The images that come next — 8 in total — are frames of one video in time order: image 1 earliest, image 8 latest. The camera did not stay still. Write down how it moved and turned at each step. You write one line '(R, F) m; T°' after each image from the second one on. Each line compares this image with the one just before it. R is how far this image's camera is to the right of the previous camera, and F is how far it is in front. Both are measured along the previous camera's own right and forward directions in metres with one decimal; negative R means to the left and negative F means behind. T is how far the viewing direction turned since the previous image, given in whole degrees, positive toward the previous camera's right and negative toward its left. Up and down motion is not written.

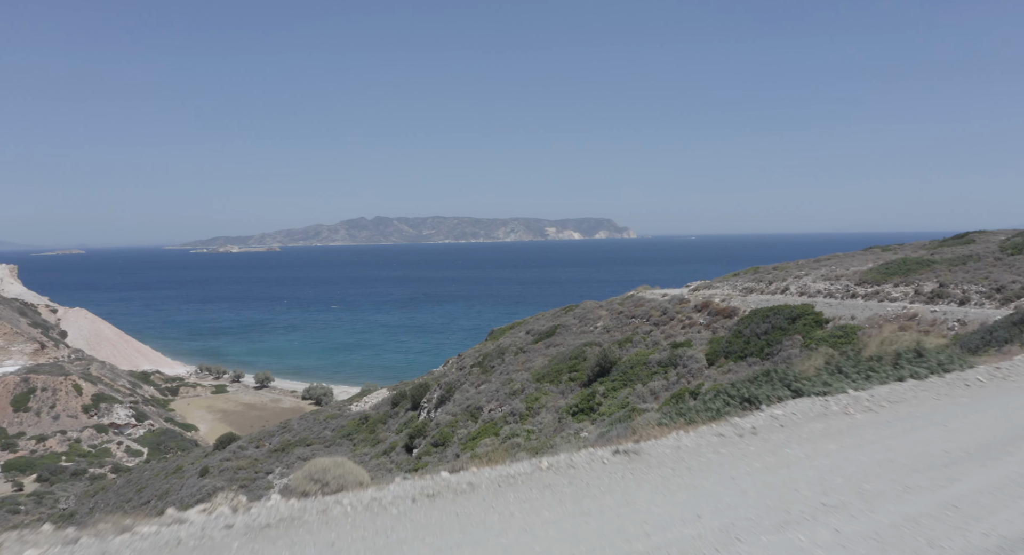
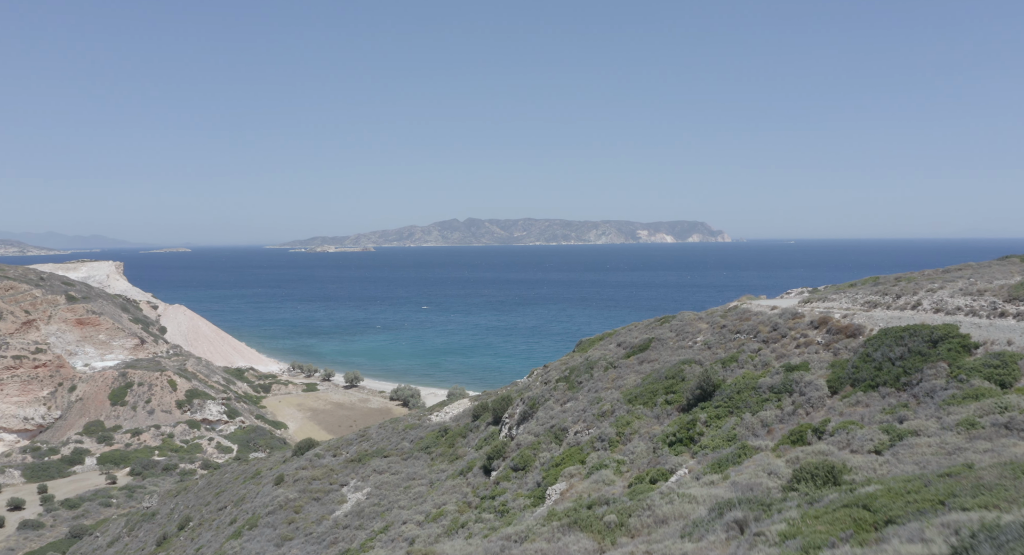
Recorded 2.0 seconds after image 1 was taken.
(0.0, +4.0) m; -6°
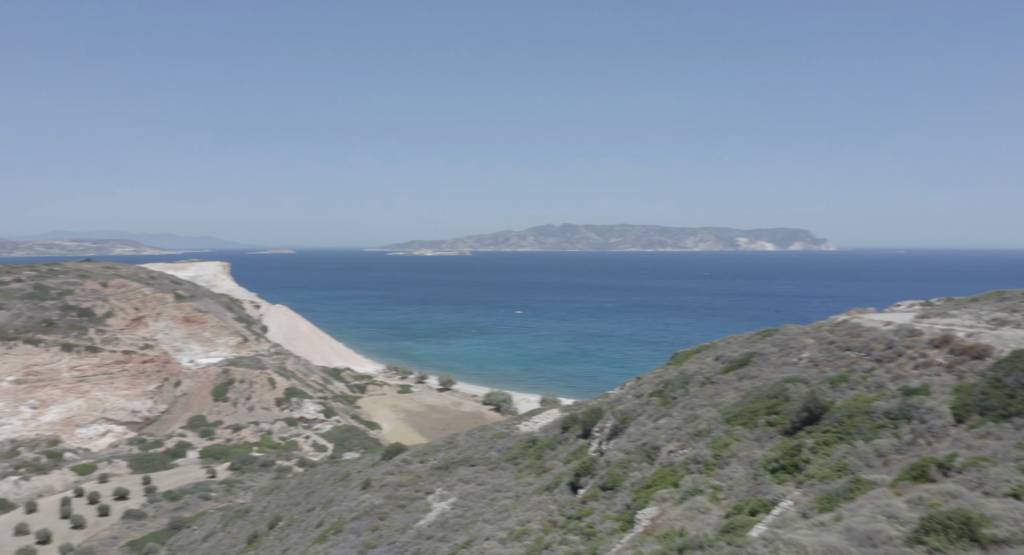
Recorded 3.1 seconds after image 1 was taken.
(+0.2, +1.5) m; -7°
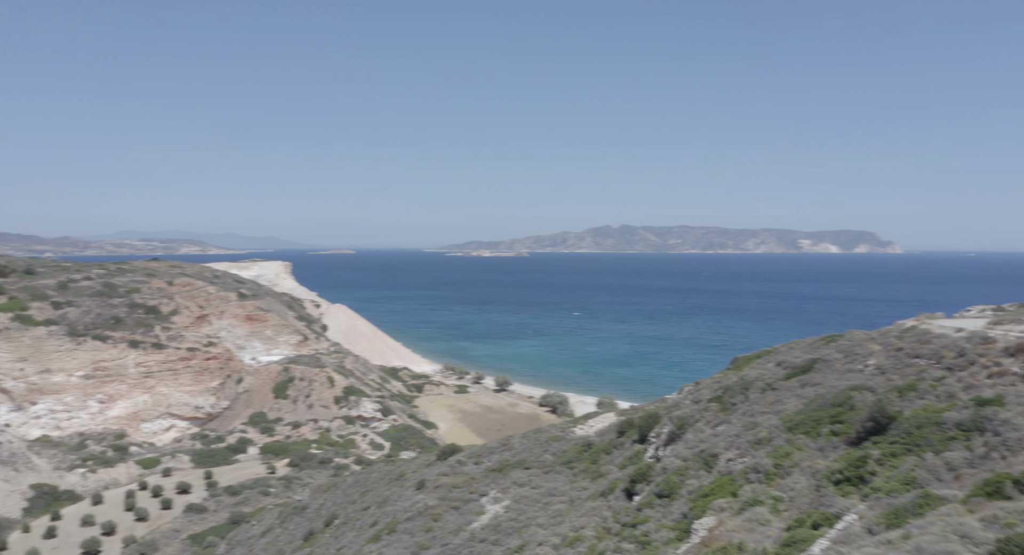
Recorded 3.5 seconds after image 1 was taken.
(+0.1, +0.5) m; -4°
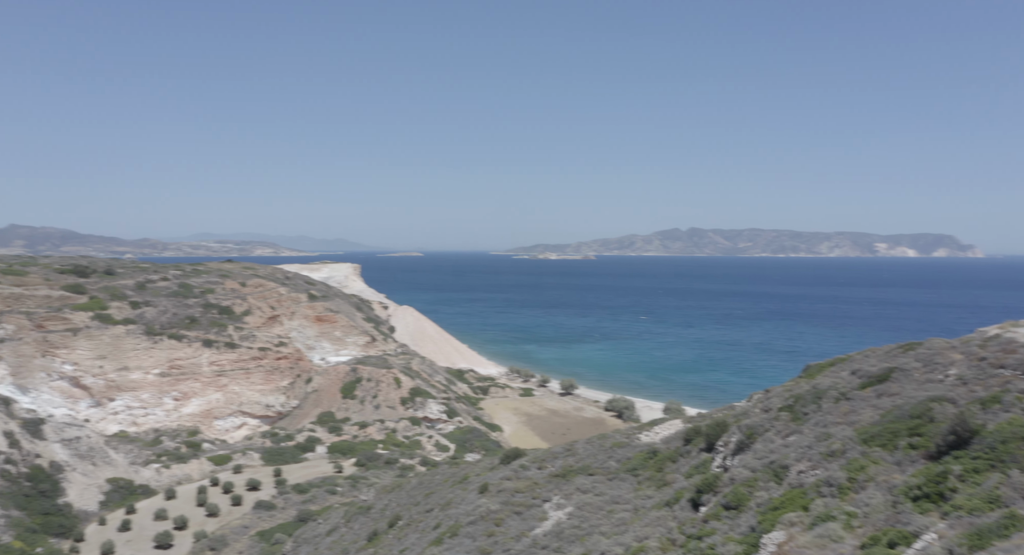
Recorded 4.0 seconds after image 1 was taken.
(+0.1, +0.4) m; -5°
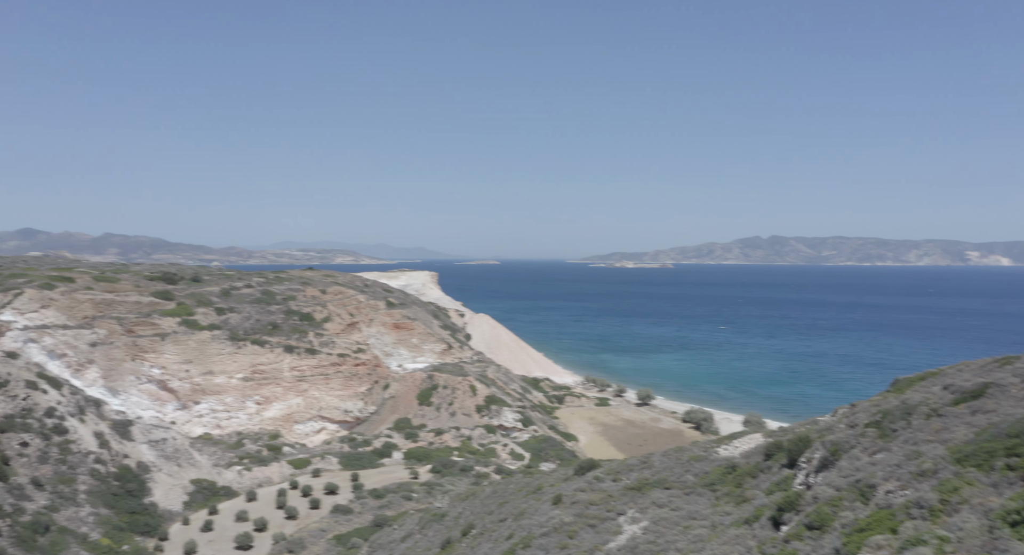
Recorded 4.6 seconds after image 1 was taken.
(+0.1, +0.3) m; -5°
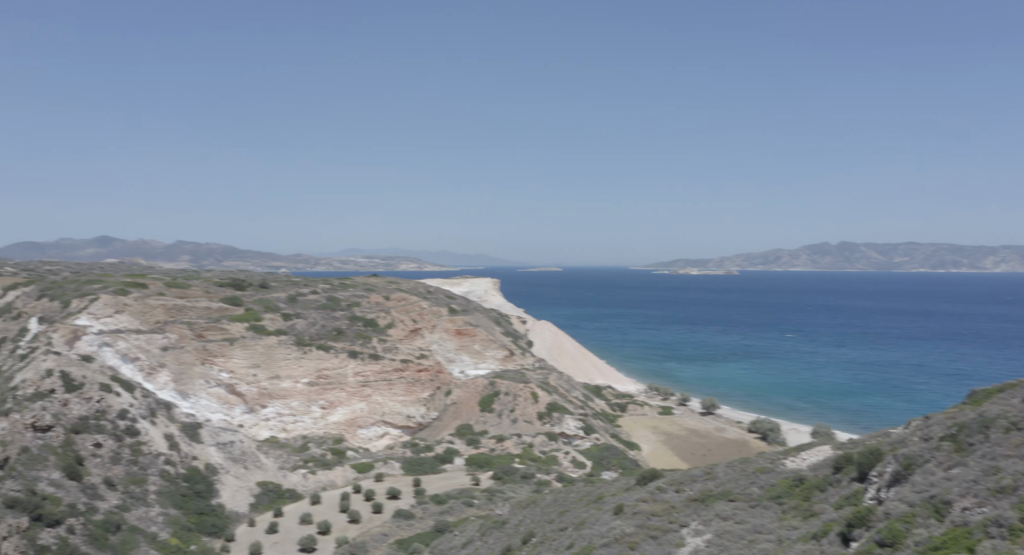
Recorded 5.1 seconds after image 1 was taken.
(+0.1, +0.2) m; -4°
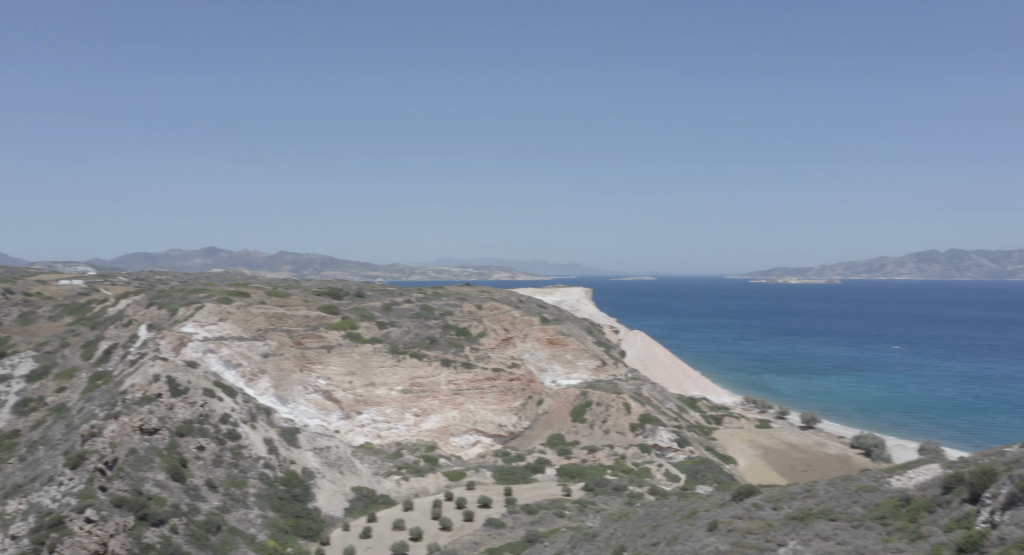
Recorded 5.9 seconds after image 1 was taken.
(+0.1, +0.2) m; -6°
